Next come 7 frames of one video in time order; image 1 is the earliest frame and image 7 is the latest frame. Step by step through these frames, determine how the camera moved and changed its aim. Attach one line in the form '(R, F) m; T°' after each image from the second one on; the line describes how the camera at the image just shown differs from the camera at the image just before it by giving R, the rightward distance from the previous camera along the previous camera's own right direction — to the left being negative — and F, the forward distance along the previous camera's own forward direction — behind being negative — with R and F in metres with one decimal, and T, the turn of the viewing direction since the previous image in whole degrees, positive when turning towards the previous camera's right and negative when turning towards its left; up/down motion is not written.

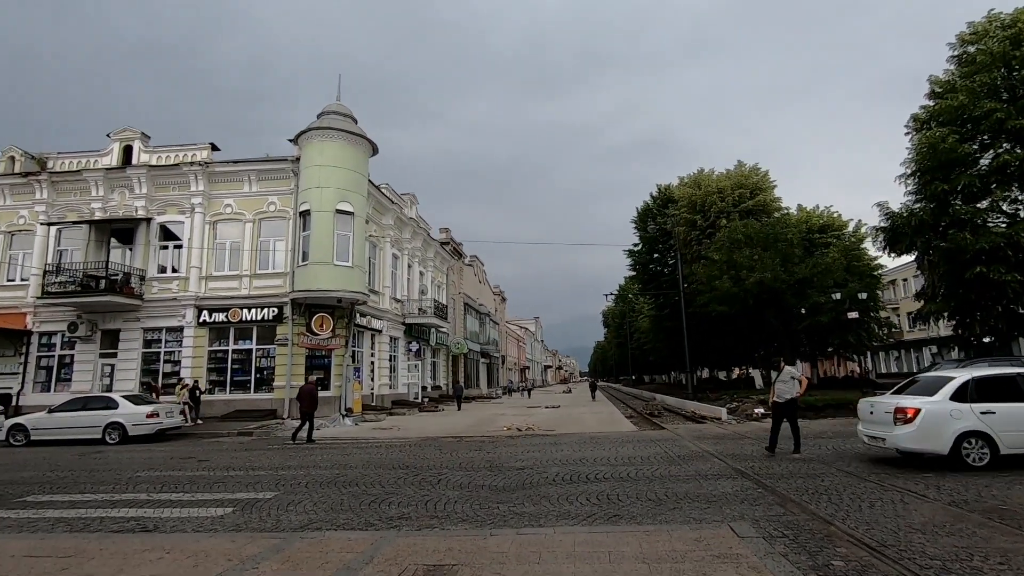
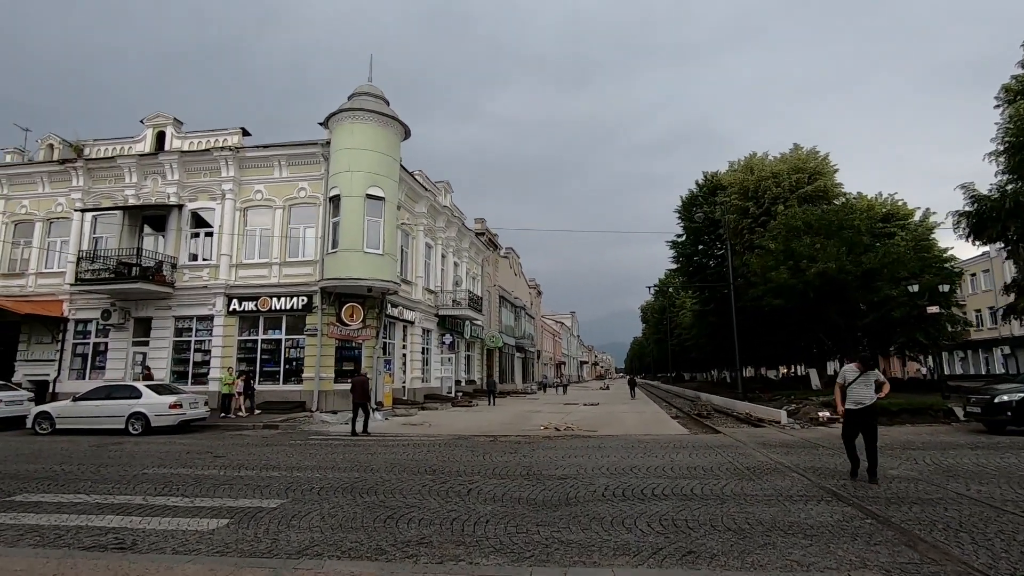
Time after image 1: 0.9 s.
(-0.1, +1.4) m; -4°
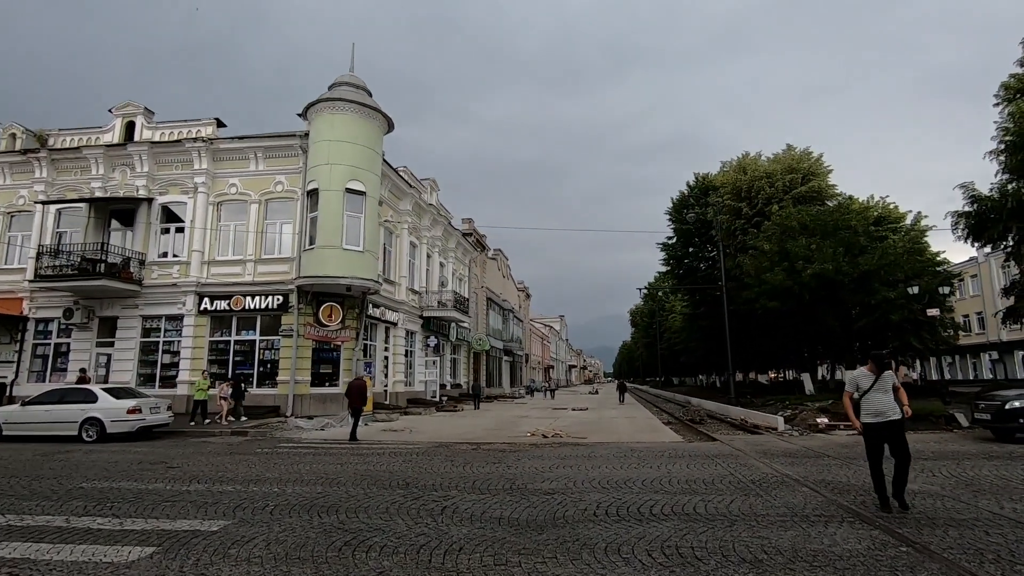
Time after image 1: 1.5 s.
(+0.1, +1.0) m; +1°
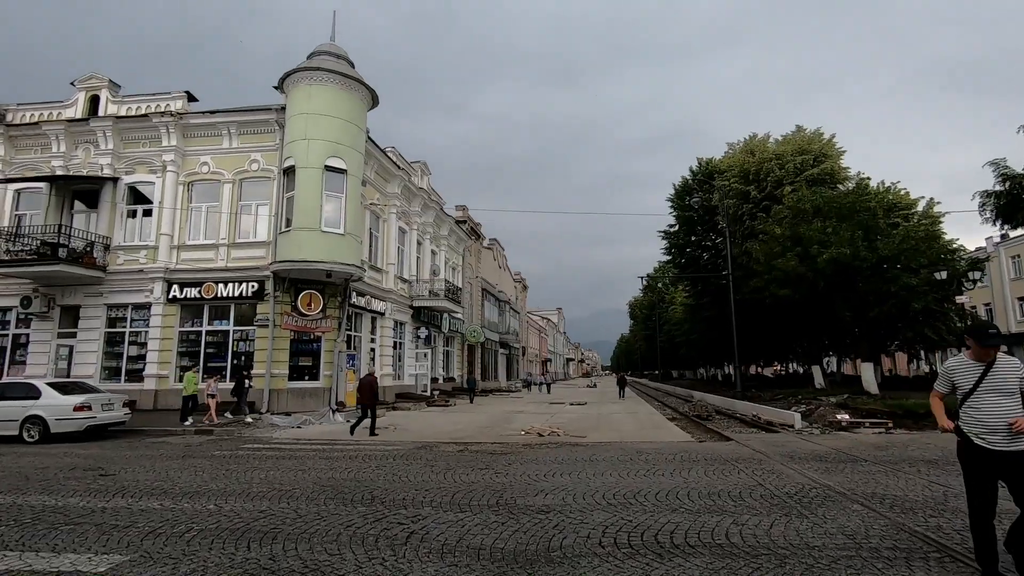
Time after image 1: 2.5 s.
(+0.2, +1.6) m; 0°
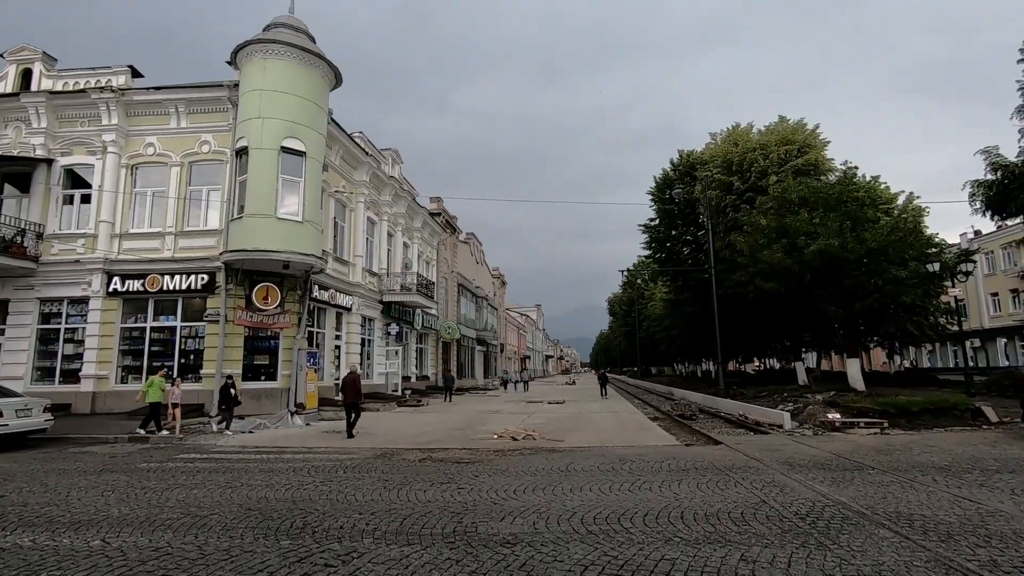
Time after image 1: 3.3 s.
(+0.2, +1.3) m; +2°
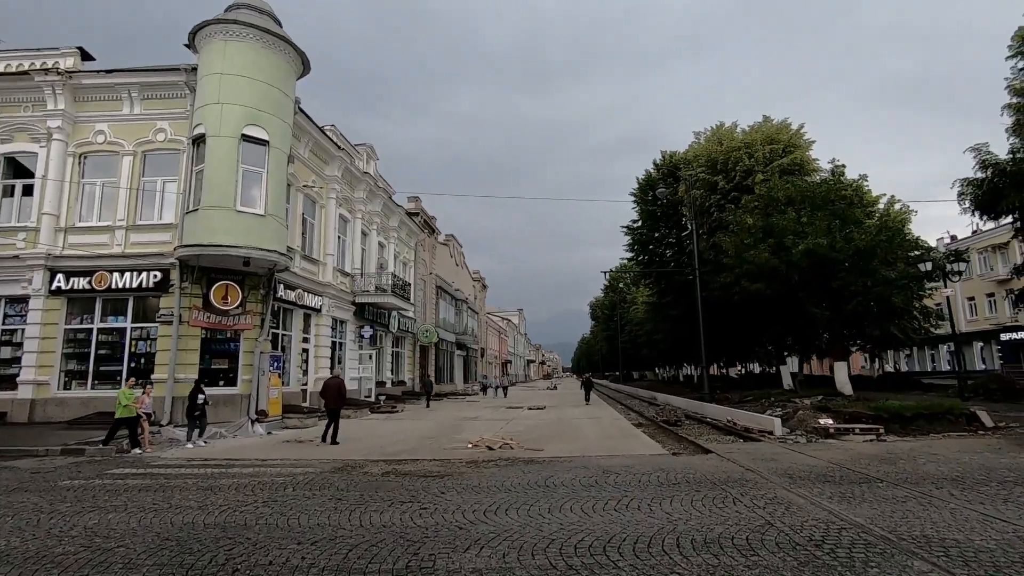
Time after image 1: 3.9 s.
(+0.2, +1.0) m; +2°
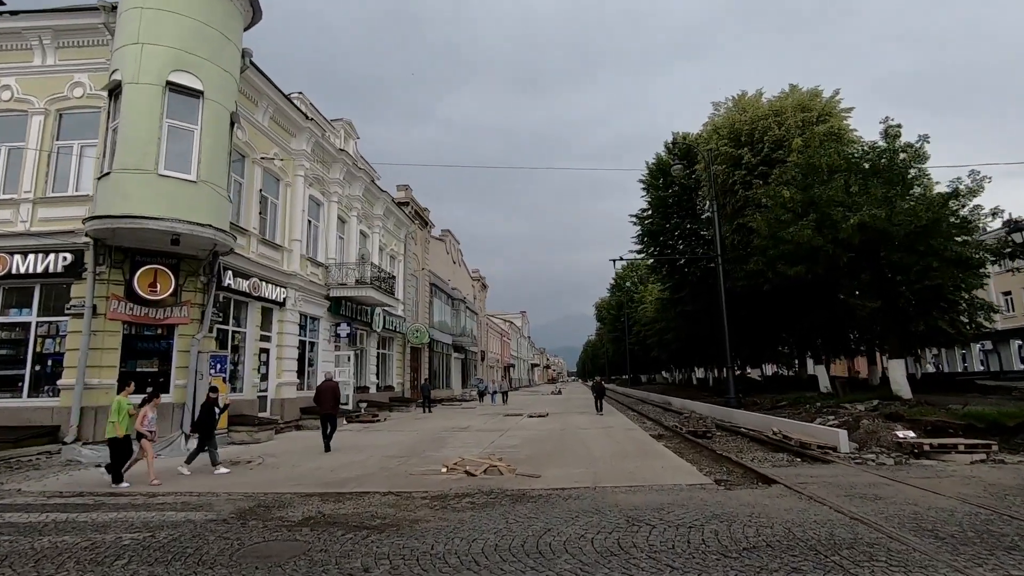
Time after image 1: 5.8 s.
(+0.4, +3.3) m; 0°
